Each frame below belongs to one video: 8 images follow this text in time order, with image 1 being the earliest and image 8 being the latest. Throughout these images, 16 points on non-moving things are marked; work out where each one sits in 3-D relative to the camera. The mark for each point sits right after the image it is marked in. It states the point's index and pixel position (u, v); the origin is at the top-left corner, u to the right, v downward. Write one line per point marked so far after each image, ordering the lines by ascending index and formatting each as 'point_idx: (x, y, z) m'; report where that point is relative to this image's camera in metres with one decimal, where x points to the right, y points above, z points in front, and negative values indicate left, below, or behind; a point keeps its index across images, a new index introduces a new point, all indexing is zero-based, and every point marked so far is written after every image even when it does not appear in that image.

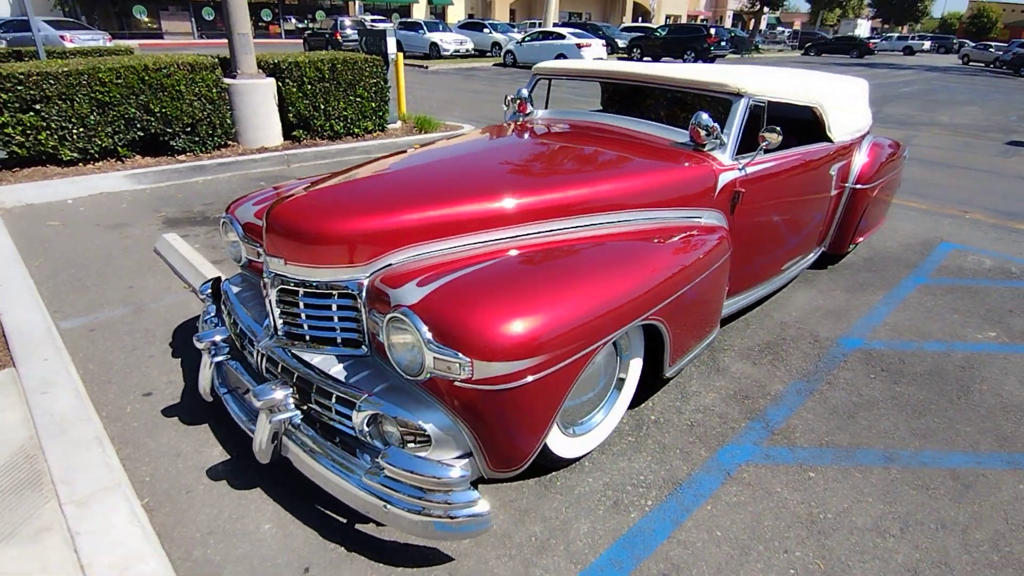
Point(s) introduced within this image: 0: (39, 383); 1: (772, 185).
0: (-2.3, -0.5, +2.9) m
1: (+1.6, +0.6, +3.7) m
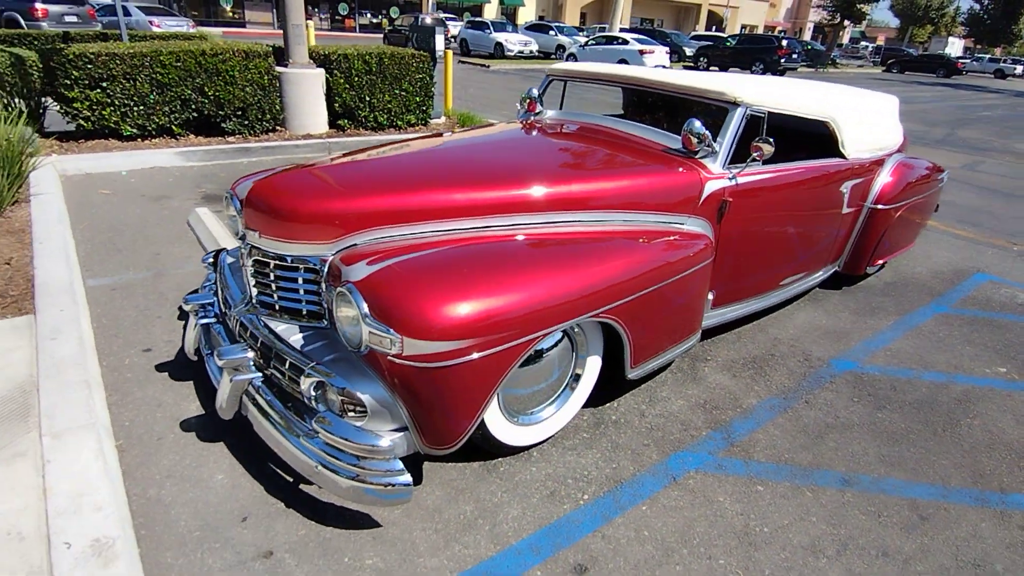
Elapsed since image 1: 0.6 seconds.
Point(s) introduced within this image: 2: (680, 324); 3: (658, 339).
0: (-2.5, -0.2, +3.2) m
1: (+1.6, +0.6, +3.6) m
2: (+0.9, -0.2, +3.2) m
3: (+0.8, -0.3, +3.1) m
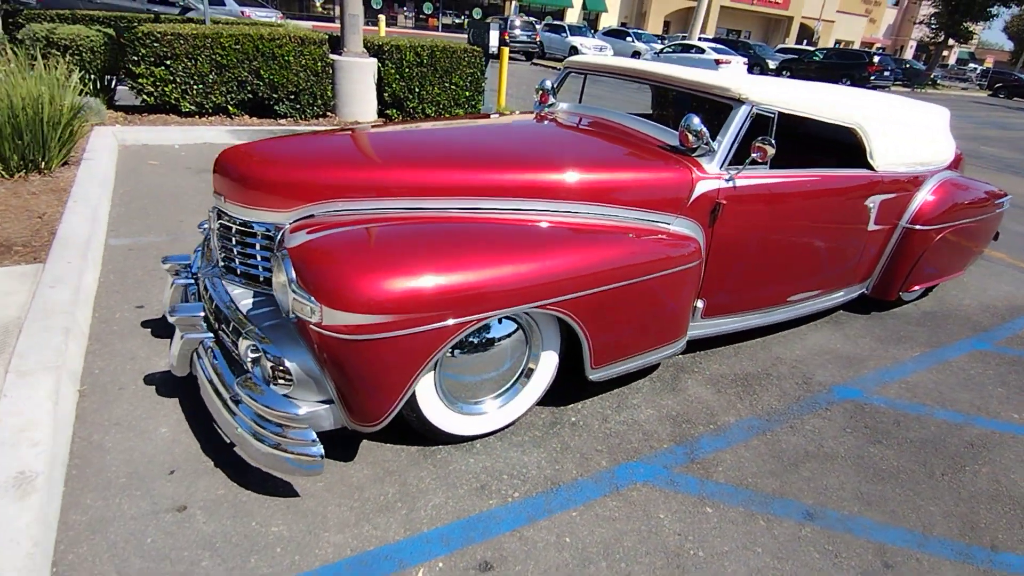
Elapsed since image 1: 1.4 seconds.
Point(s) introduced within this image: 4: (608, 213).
0: (-2.6, +0.1, +3.4) m
1: (+1.5, +0.5, +3.4) m
2: (+0.8, -0.2, +3.1) m
3: (+0.6, -0.3, +3.0) m
4: (+0.5, +0.4, +3.0) m
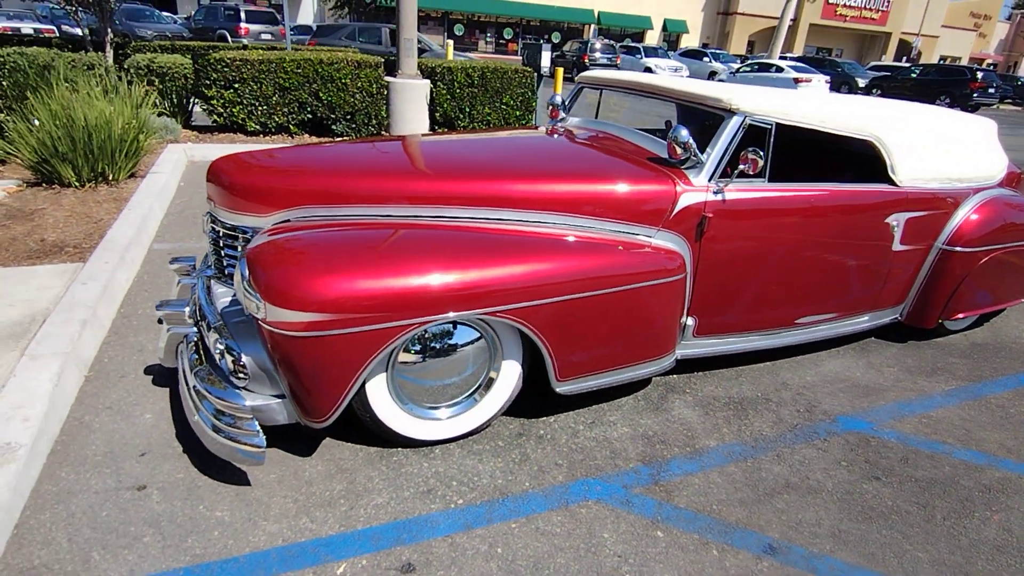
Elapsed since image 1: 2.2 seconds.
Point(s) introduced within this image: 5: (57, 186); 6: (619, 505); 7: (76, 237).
0: (-2.7, +0.1, +3.7) m
1: (+1.4, +0.4, +3.2) m
2: (+0.6, -0.3, +3.0) m
3: (+0.4, -0.3, +2.9) m
4: (+0.4, +0.3, +2.9) m
5: (-4.2, +0.9, +5.4) m
6: (+0.4, -0.9, +2.5) m
7: (-3.2, +0.4, +4.4) m
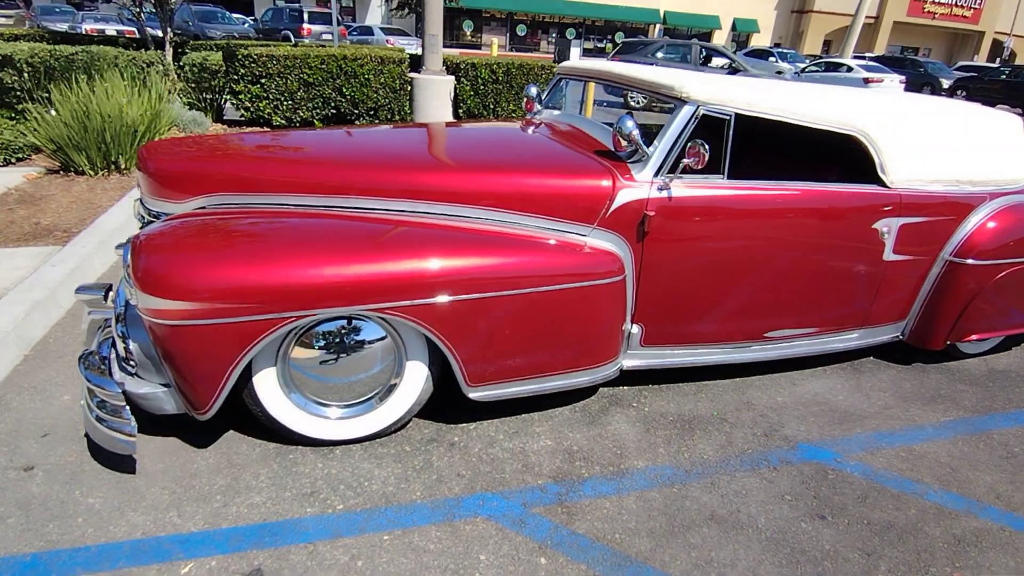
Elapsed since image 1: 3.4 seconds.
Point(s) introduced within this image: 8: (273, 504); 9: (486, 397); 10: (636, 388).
0: (-2.9, +0.2, +3.8) m
1: (+1.1, +0.3, +2.9) m
2: (+0.2, -0.3, +2.8) m
3: (0.0, -0.3, +2.7) m
4: (0.0, +0.3, +2.7) m
5: (-4.2, +1.1, +5.7) m
6: (0.0, -0.9, +2.3) m
7: (-3.4, +0.5, +4.5) m
8: (-0.9, -0.8, +2.3) m
9: (-0.1, -0.5, +2.7) m
10: (+0.7, -0.5, +3.2) m
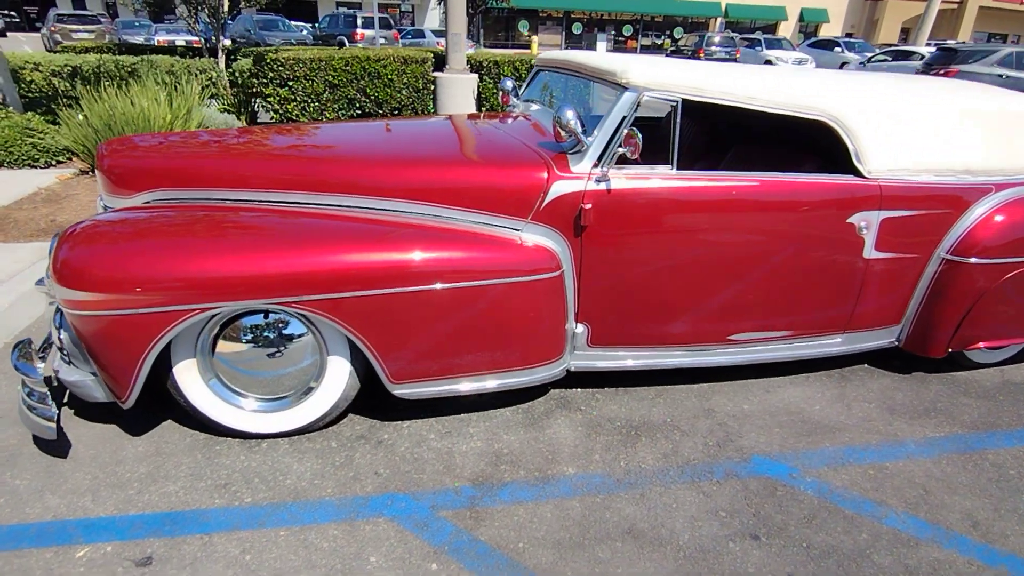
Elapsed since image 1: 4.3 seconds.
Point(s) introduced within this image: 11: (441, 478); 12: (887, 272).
0: (-3.1, +0.2, +4.1) m
1: (+0.8, +0.3, +2.7) m
2: (-0.1, -0.3, +2.7) m
3: (-0.3, -0.3, +2.6) m
4: (-0.3, +0.3, +2.7) m
5: (-4.2, +1.2, +6.1) m
6: (-0.4, -0.9, +2.2) m
7: (-3.5, +0.6, +4.8) m
8: (-1.3, -0.8, +2.3) m
9: (-0.4, -0.5, +2.7) m
10: (+0.4, -0.5, +3.0) m
11: (-0.3, -0.8, +2.4) m
12: (+1.9, +0.1, +3.0) m
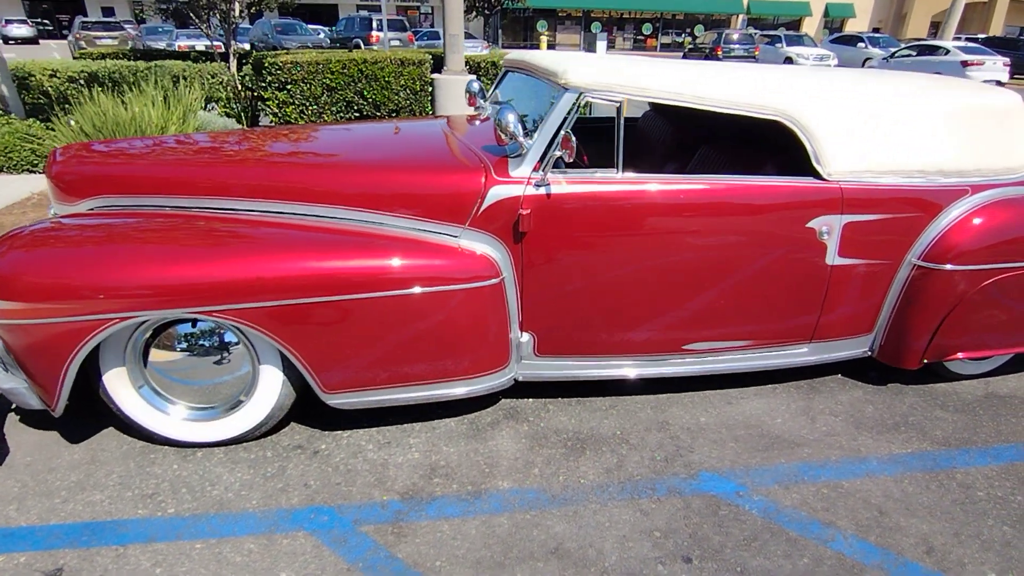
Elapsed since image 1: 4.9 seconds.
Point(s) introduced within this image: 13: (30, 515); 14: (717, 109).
0: (-3.3, +0.2, +4.1) m
1: (+0.6, +0.3, +2.6) m
2: (-0.3, -0.3, +2.6) m
3: (-0.5, -0.3, +2.6) m
4: (-0.6, +0.3, +2.6) m
5: (-4.3, +1.1, +6.1) m
6: (-0.7, -0.9, +2.1) m
7: (-3.7, +0.5, +4.9) m
8: (-1.6, -0.8, +2.3) m
9: (-0.7, -0.5, +2.6) m
10: (+0.2, -0.6, +2.9) m
11: (-0.6, -0.8, +2.4) m
12: (+1.6, 0.0, +2.8) m
13: (-1.8, -0.9, +2.2) m
14: (+0.9, +0.8, +2.5) m
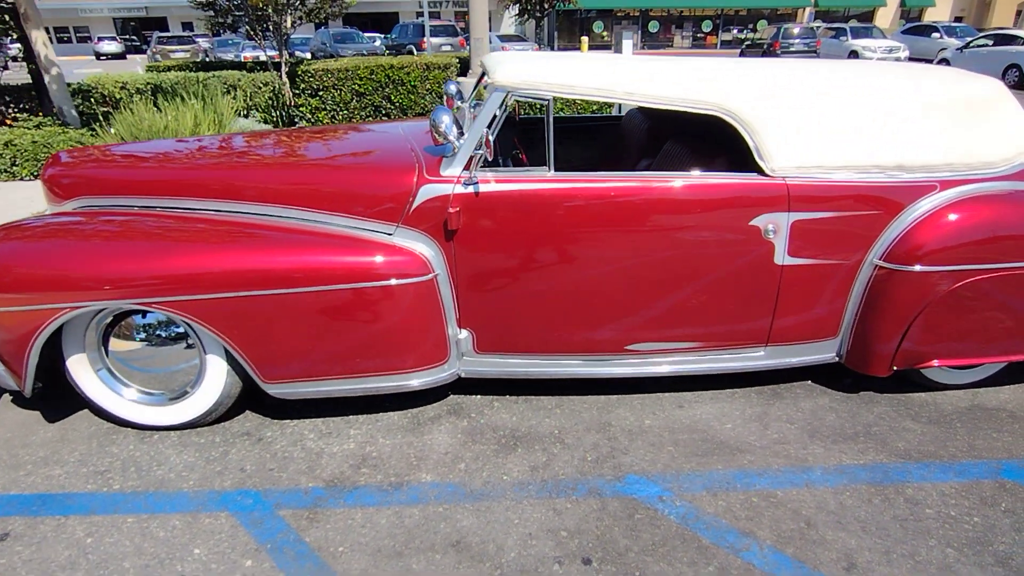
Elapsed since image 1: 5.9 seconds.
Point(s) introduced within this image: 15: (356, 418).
0: (-3.4, +0.3, +4.5) m
1: (+0.3, +0.3, +2.6) m
2: (-0.6, -0.3, +2.7) m
3: (-0.8, -0.3, +2.7) m
4: (-0.8, +0.3, +2.7) m
5: (-4.2, +1.2, +6.6) m
6: (-1.0, -0.9, +2.2) m
7: (-3.7, +0.6, +5.3) m
8: (-1.9, -0.8, +2.5) m
9: (-1.0, -0.5, +2.7) m
10: (-0.1, -0.5, +3.0) m
11: (-0.9, -0.8, +2.5) m
12: (+1.3, 0.0, +2.7) m
13: (-2.1, -0.8, +2.5) m
14: (+0.6, +0.8, +2.5) m
15: (-0.7, -0.6, +2.8) m
